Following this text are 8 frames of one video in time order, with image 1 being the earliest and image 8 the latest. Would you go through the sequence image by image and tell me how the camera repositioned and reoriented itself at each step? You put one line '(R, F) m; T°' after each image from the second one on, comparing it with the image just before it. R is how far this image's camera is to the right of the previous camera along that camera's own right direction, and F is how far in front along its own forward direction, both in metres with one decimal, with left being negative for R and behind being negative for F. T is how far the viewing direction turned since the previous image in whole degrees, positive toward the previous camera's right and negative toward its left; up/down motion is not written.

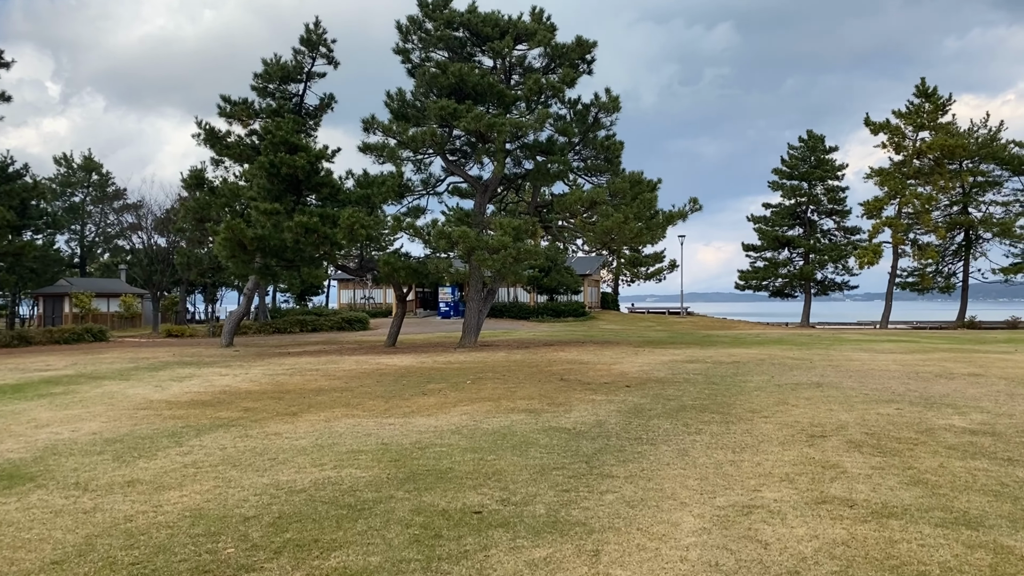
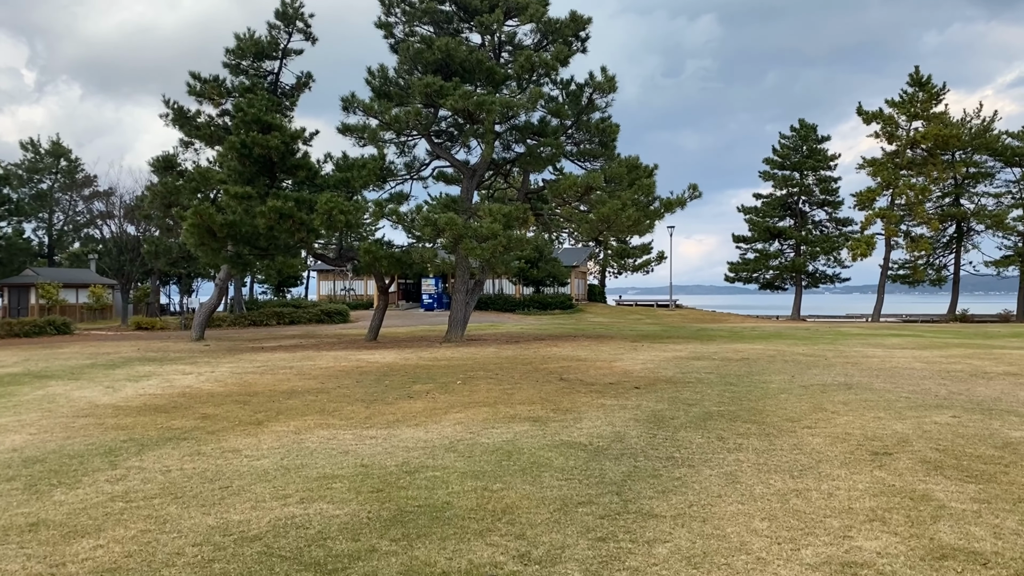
(-0.1, +1.0) m; +1°
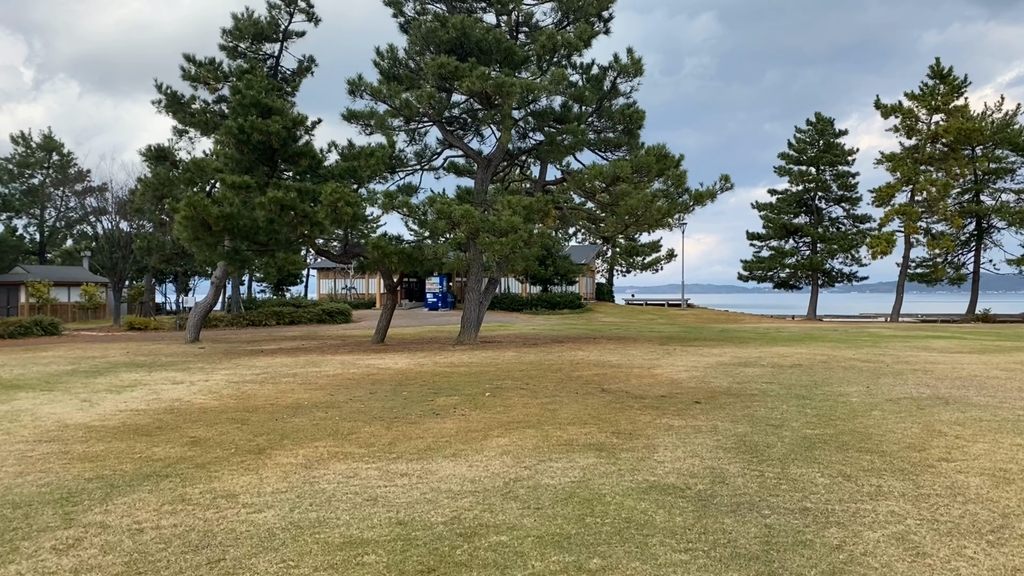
(-0.4, +1.1) m; 0°
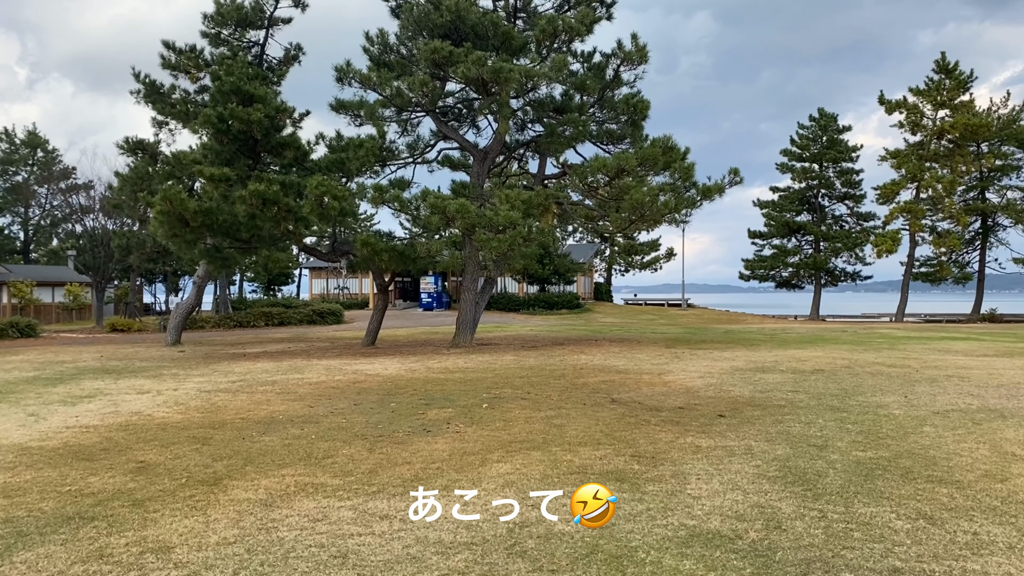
(0.0, +0.8) m; 0°
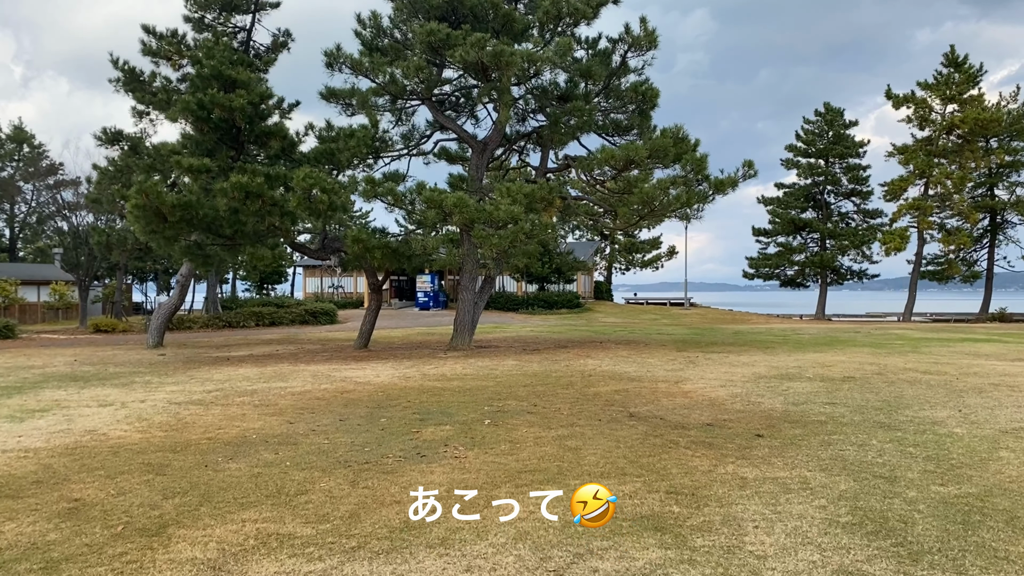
(-0.1, +0.8) m; 0°
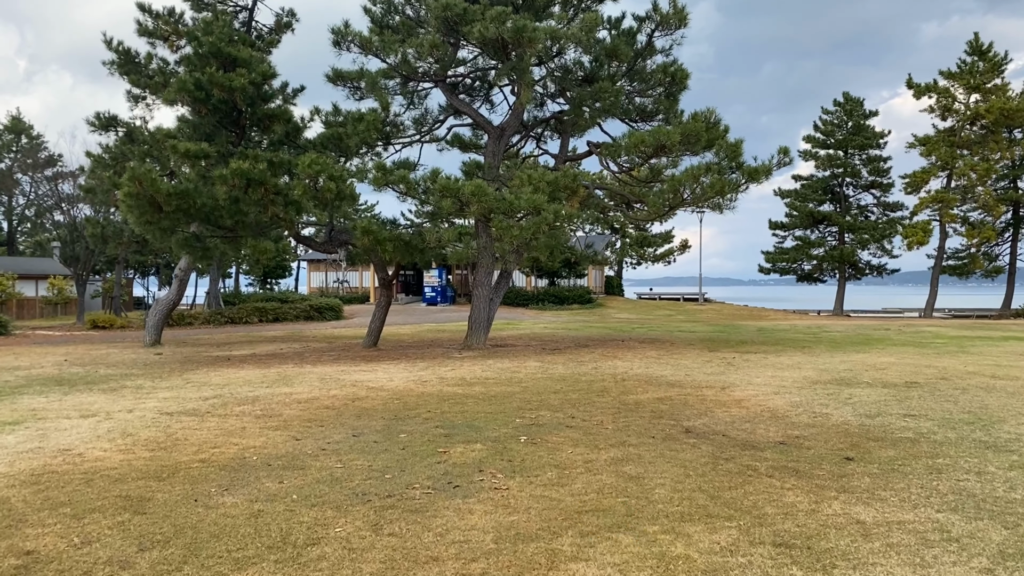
(-0.2, +0.8) m; 0°
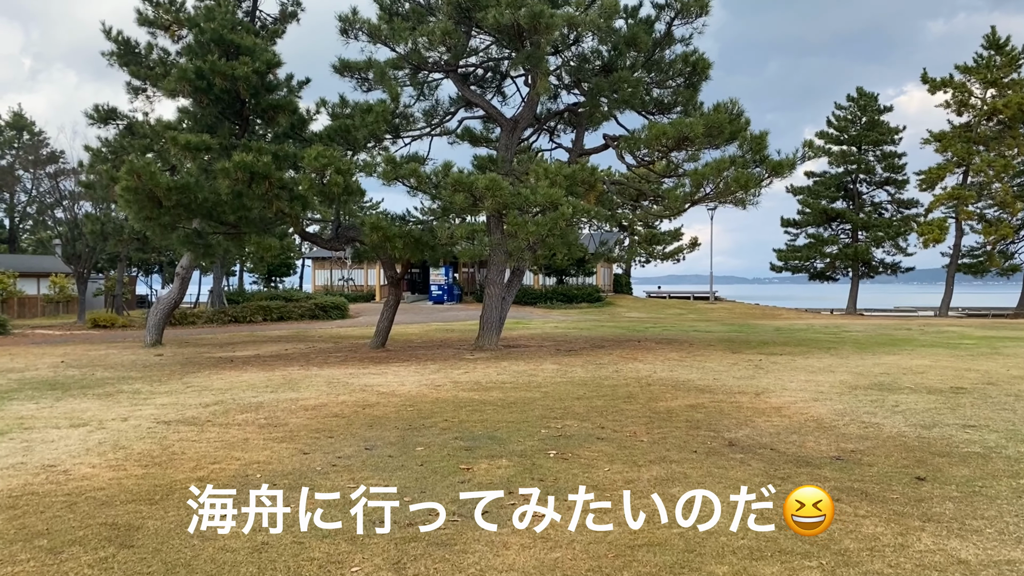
(-0.1, +0.5) m; 0°
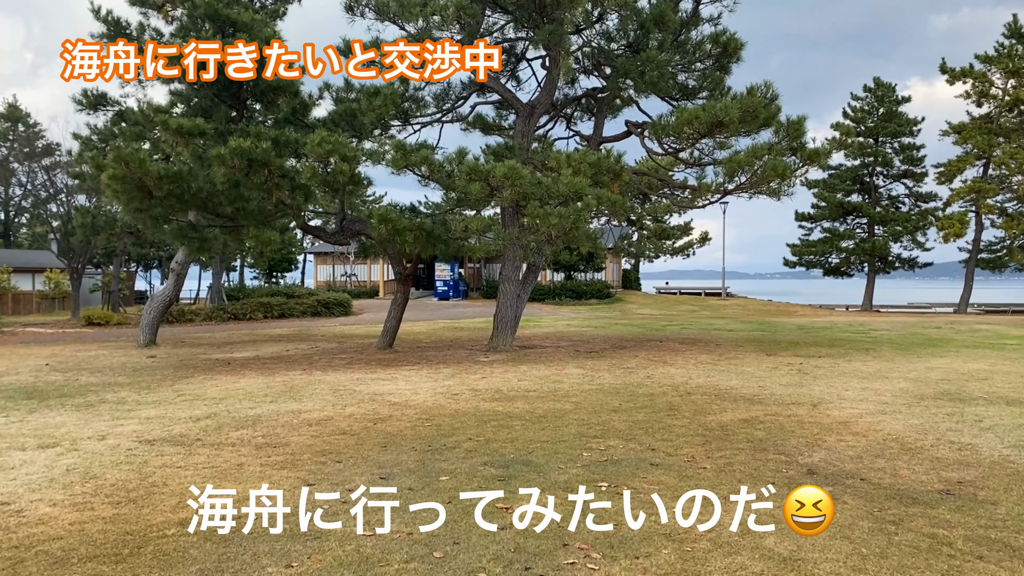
(-0.2, +0.8) m; 0°
